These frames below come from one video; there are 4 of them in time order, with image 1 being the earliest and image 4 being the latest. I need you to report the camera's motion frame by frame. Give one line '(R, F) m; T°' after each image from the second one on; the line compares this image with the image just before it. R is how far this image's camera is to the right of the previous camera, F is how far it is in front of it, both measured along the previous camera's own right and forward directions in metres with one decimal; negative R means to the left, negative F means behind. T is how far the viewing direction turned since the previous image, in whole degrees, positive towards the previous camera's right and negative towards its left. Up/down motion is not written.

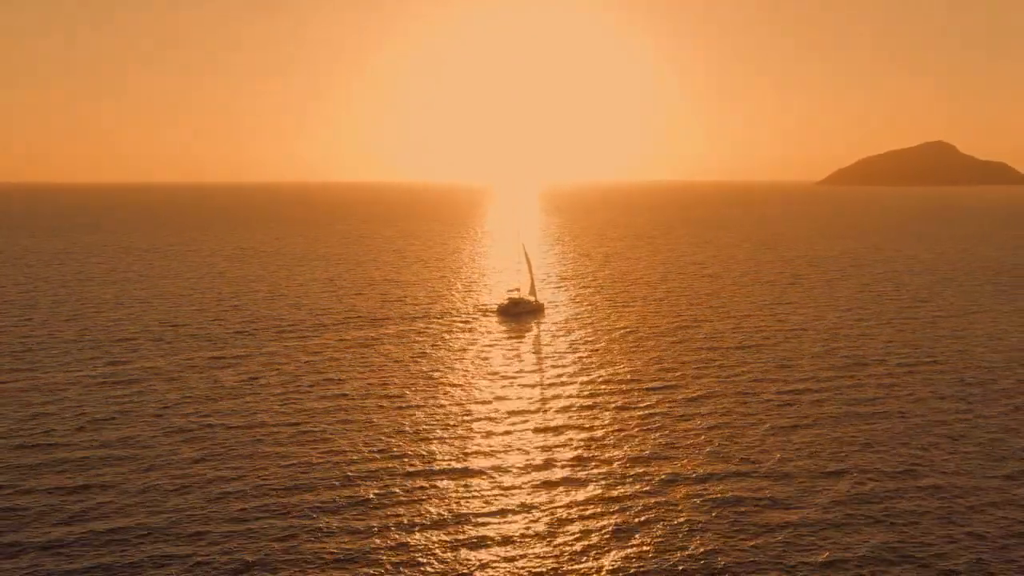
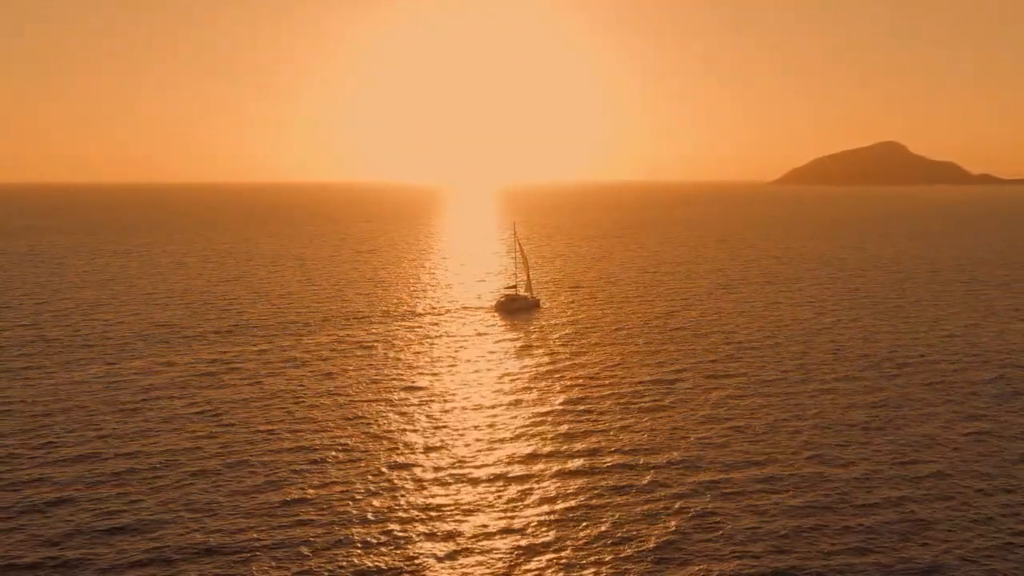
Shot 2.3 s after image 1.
(-1.8, +0.2) m; +2°
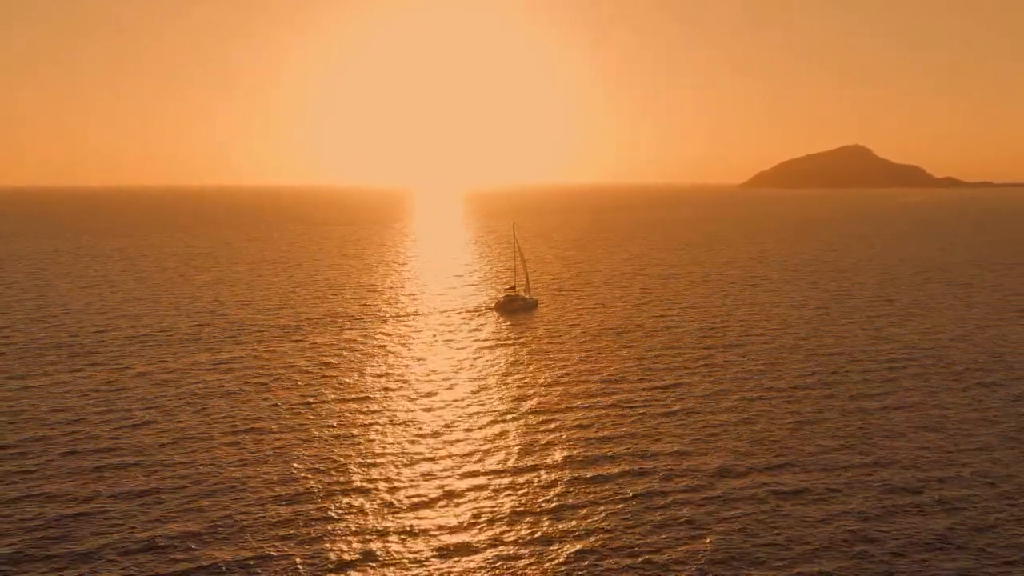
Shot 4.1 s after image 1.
(-1.1, -1.2) m; +2°
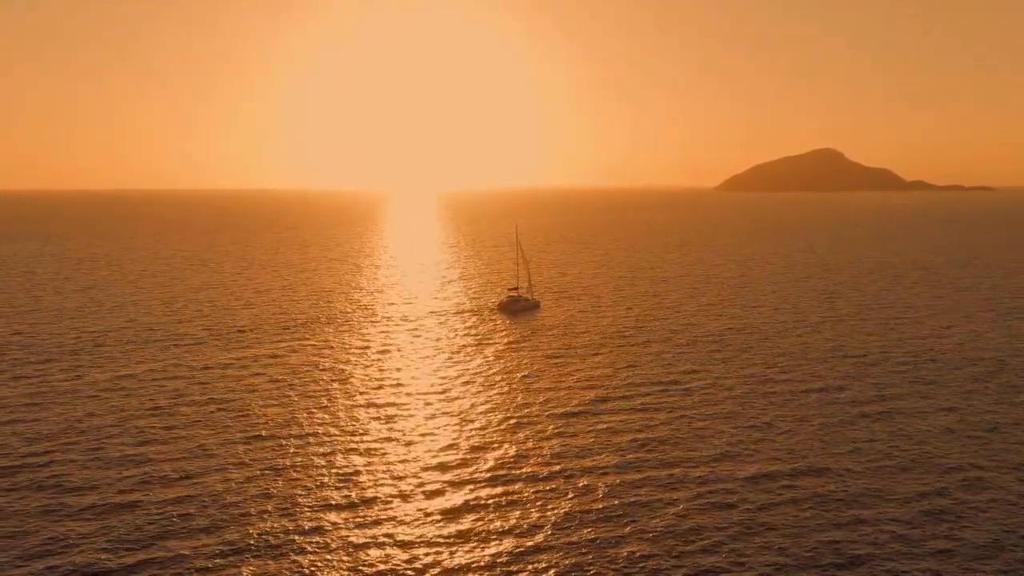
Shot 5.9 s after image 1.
(-1.9, +0.6) m; +1°
